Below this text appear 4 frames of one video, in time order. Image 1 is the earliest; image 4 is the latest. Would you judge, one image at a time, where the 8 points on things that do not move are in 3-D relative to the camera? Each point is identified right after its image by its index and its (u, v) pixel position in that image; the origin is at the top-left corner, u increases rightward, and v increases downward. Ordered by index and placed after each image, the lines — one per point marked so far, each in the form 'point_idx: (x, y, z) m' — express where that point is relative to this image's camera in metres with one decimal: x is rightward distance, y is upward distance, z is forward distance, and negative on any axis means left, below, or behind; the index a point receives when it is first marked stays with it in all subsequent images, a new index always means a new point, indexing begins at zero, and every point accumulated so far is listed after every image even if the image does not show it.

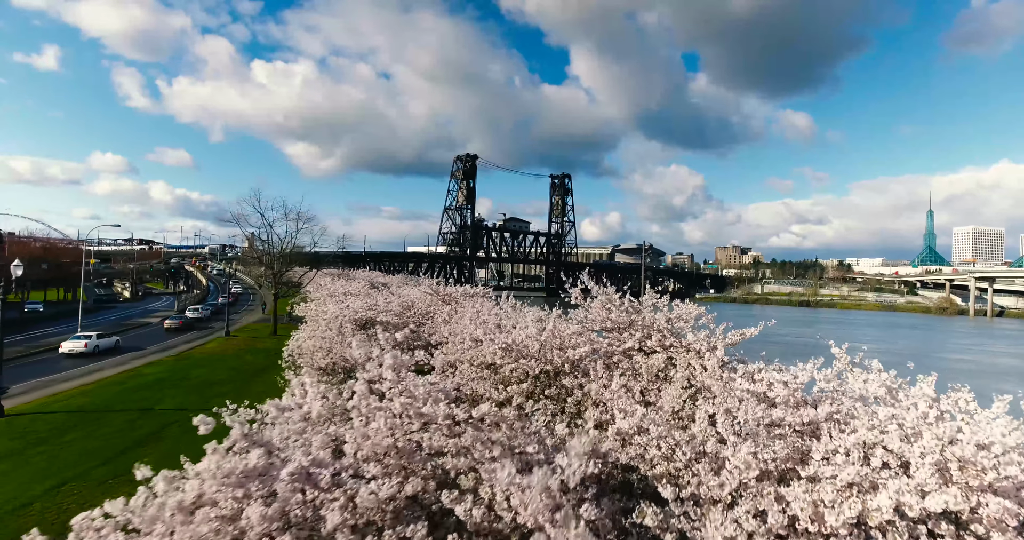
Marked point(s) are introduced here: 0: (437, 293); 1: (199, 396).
0: (-2.9, -0.9, +19.8) m
1: (-9.8, -3.9, +16.5) m
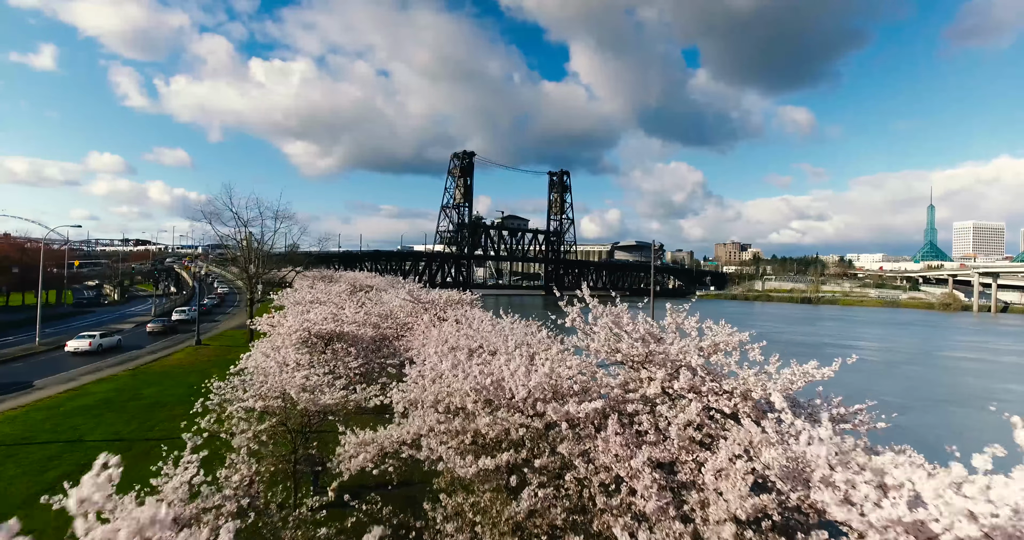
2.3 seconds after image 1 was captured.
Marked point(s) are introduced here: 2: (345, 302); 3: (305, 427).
0: (-3.1, -1.0, +17.6) m
1: (-10.0, -4.1, +14.3) m
2: (-5.7, -1.1, +18.4) m
3: (-3.4, -2.6, +8.8) m
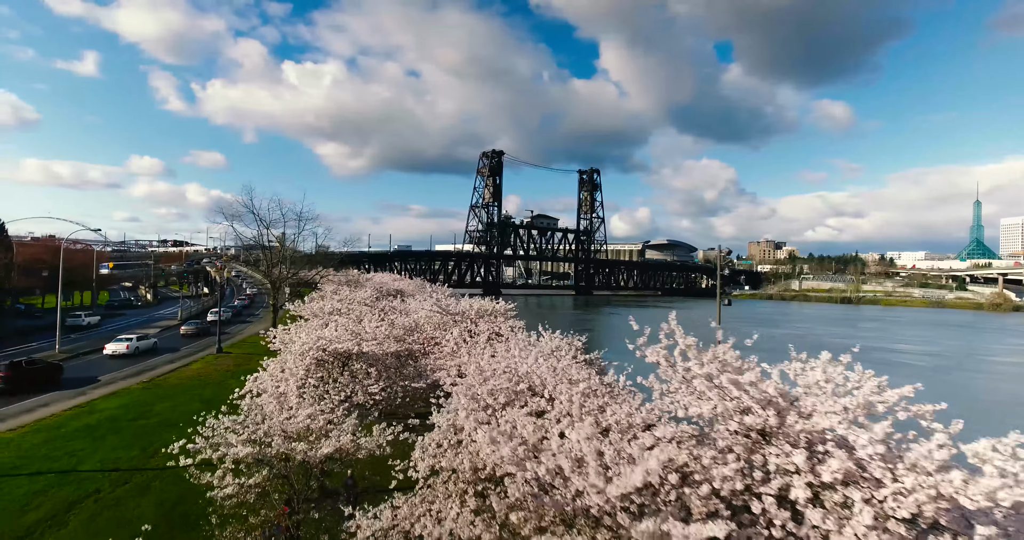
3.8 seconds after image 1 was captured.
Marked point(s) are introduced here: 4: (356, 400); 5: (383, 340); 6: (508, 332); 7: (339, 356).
0: (-2.0, -1.2, +15.9) m
1: (-9.0, -4.3, +13.0) m
2: (-4.5, -1.3, +16.9) m
3: (-2.8, -2.8, +7.2) m
4: (-3.2, -2.7, +10.9) m
5: (-3.1, -1.6, +12.8) m
6: (-0.1, -1.6, +13.4) m
7: (-3.8, -1.9, +11.7) m
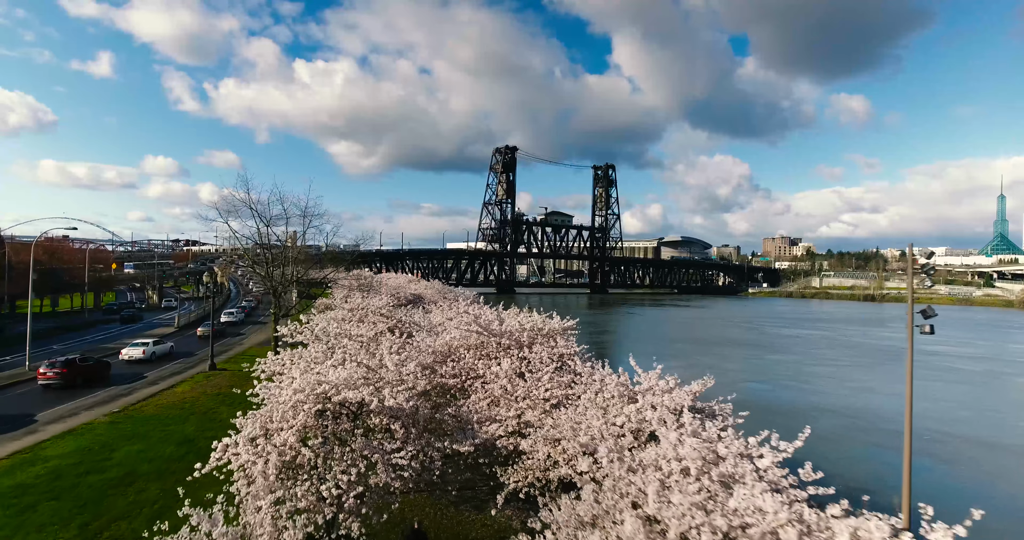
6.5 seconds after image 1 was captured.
0: (-0.6, -1.4, +12.2) m
1: (-7.7, -4.5, +9.5) m
2: (-3.1, -1.5, +13.2) m
3: (-1.5, -3.0, +3.5) m
4: (-1.9, -2.9, +7.3) m
5: (-1.7, -1.8, +9.1) m
6: (+1.2, -1.7, +9.7) m
7: (-2.5, -2.1, +8.1) m
